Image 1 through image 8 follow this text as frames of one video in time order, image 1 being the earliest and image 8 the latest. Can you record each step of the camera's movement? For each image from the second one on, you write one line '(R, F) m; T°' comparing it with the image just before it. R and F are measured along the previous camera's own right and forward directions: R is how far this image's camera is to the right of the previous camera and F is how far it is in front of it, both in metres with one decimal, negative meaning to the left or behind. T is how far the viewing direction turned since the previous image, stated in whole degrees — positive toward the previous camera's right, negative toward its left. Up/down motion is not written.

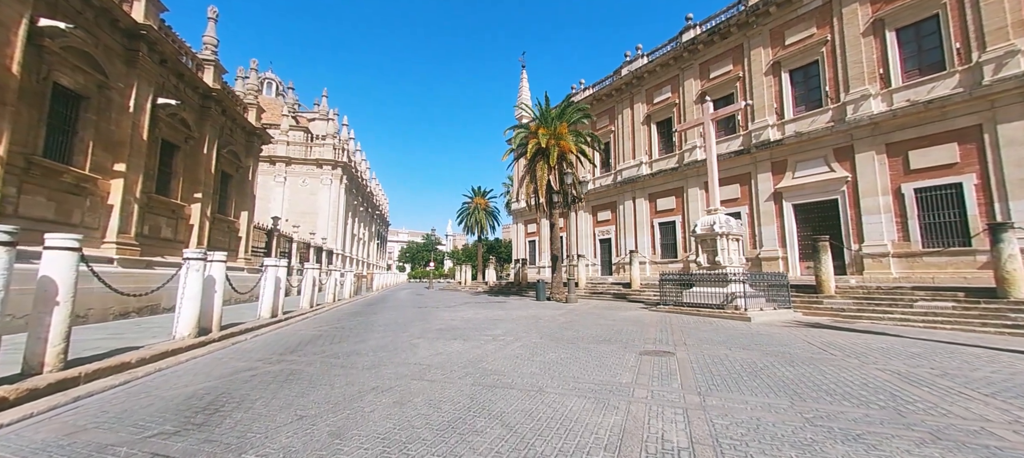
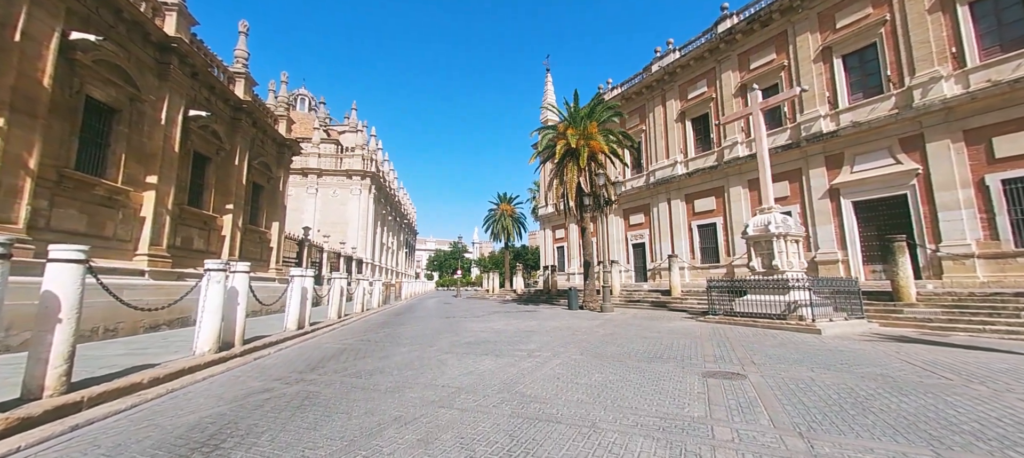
(-0.2, +0.7) m; -4°
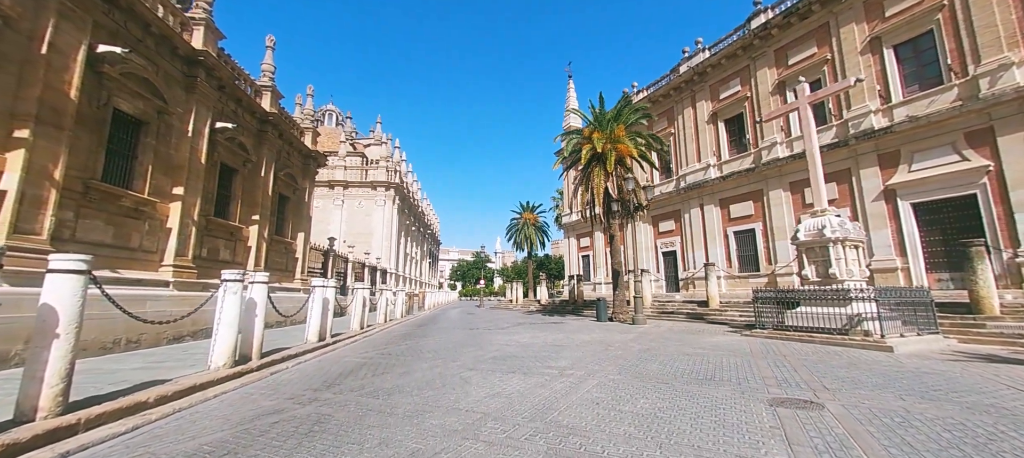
(-0.1, +0.5) m; -3°
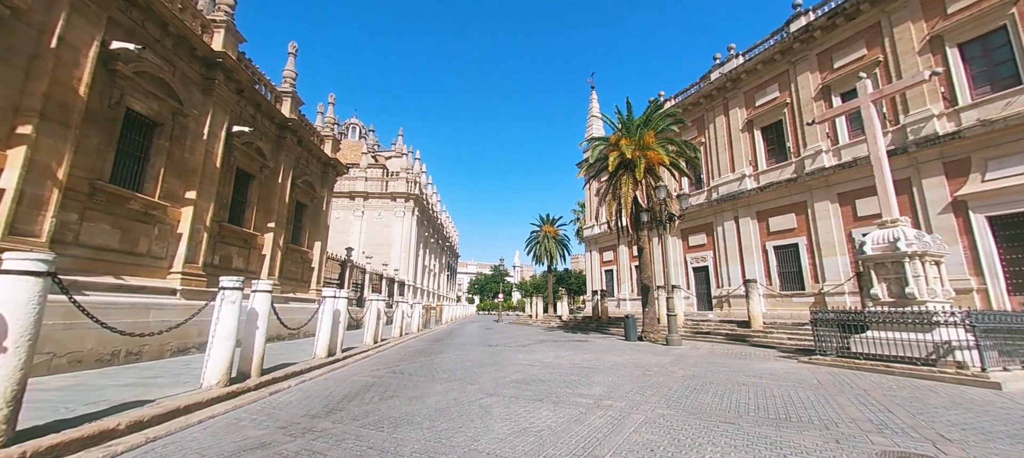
(-0.2, +0.8) m; -3°
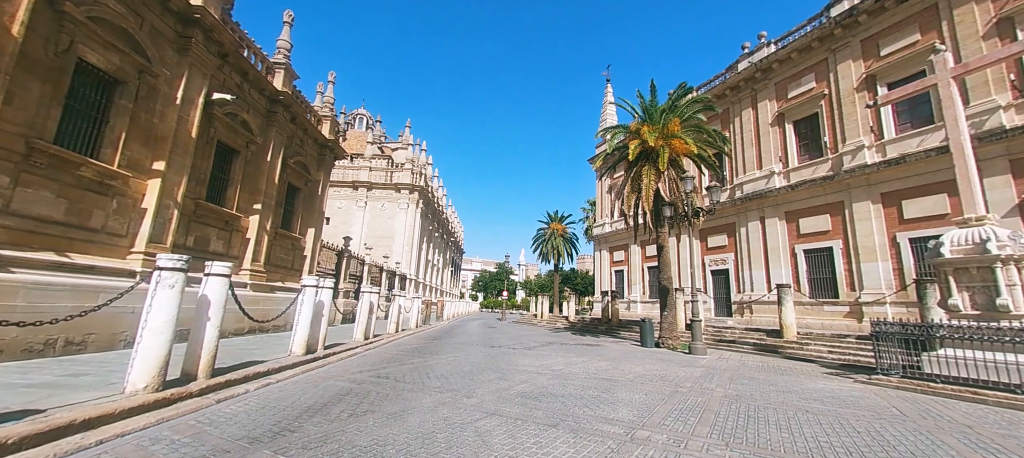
(-0.1, +1.3) m; -1°
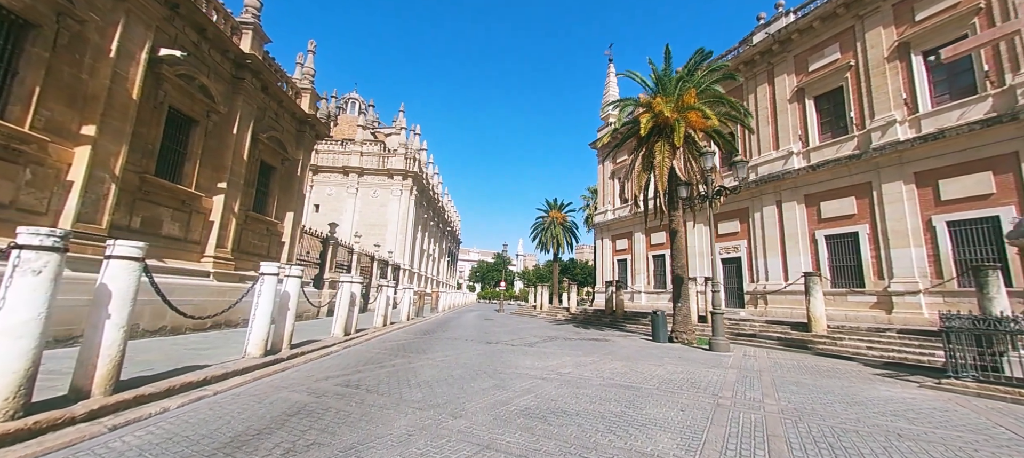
(0.0, +1.3) m; 0°
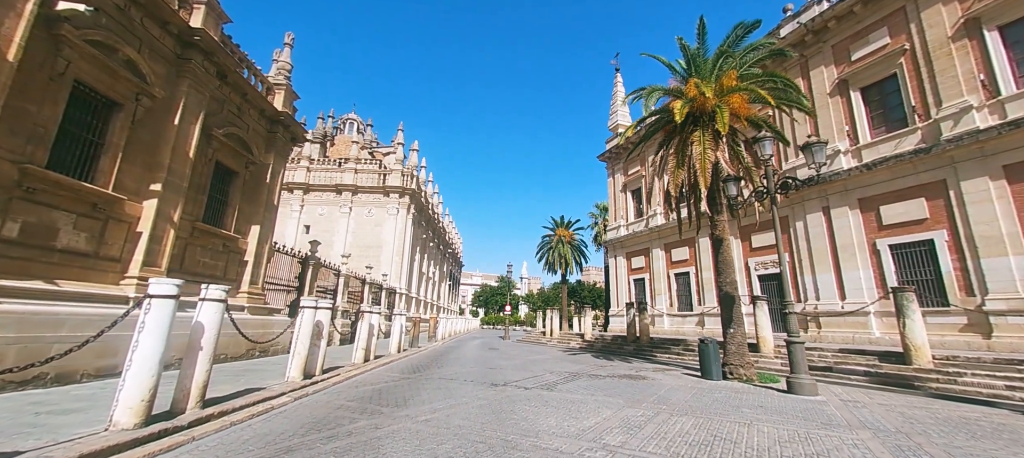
(-0.2, +2.3) m; 0°
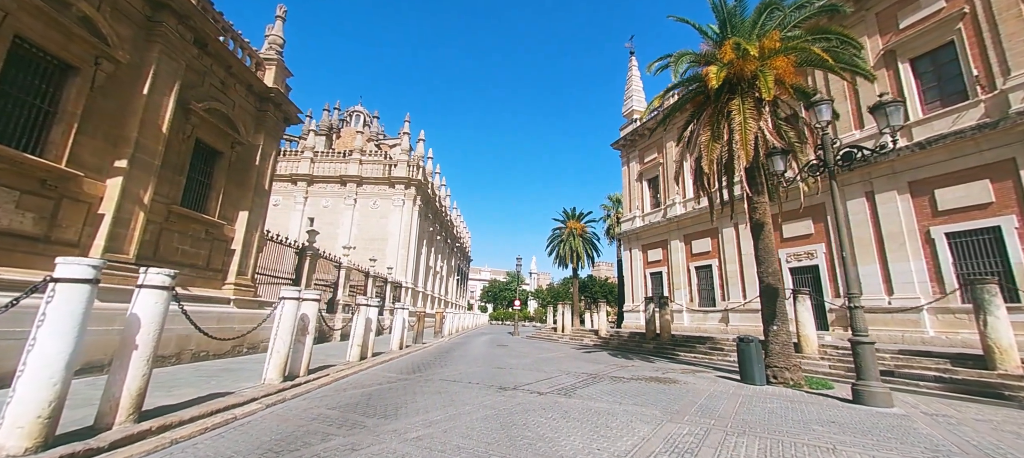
(0.0, +1.1) m; -1°
